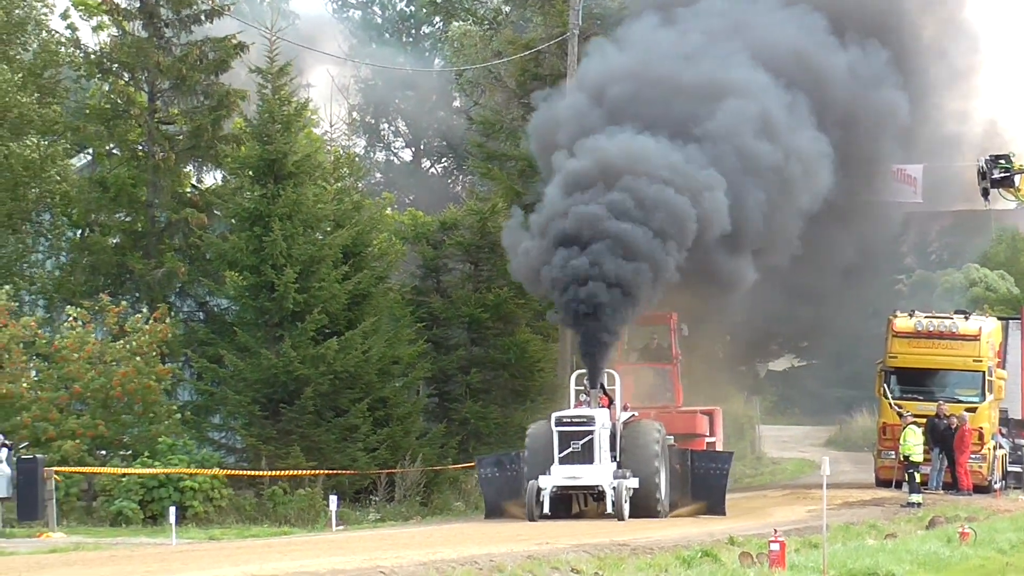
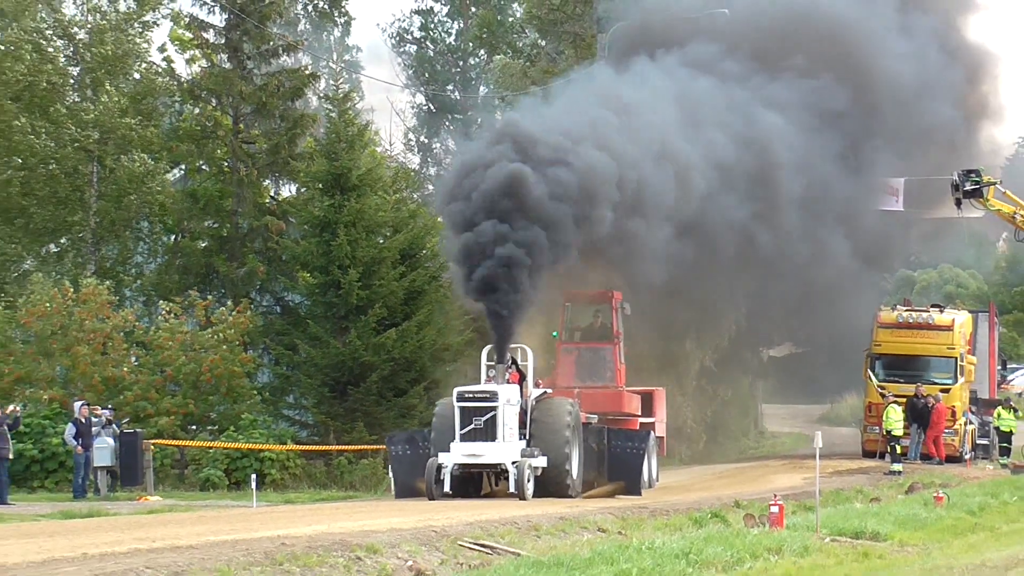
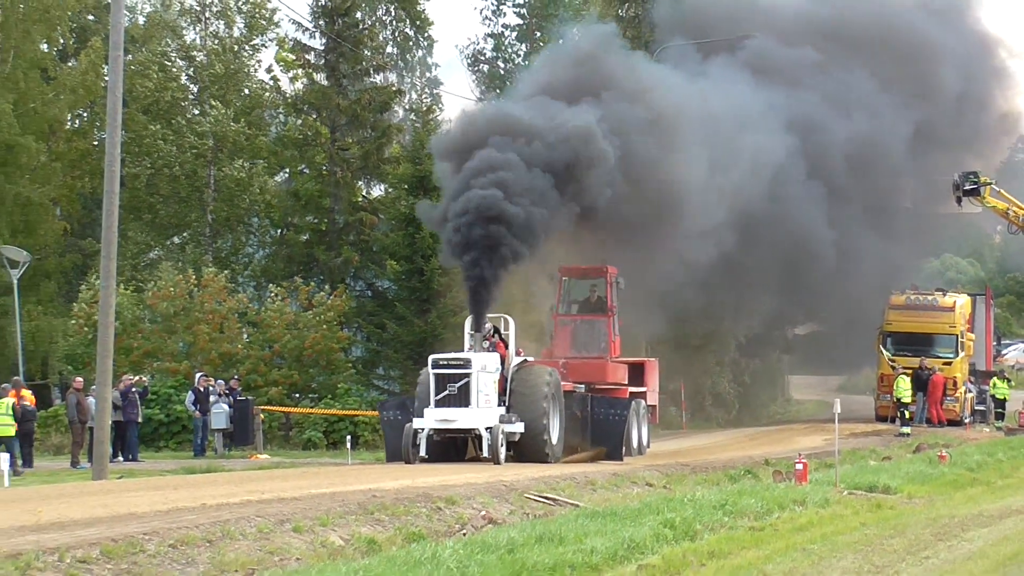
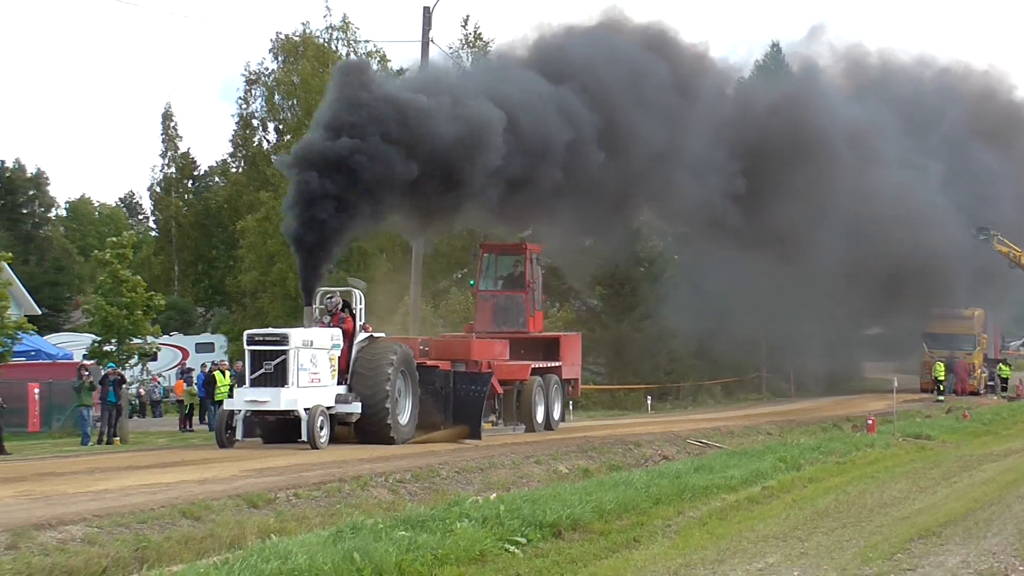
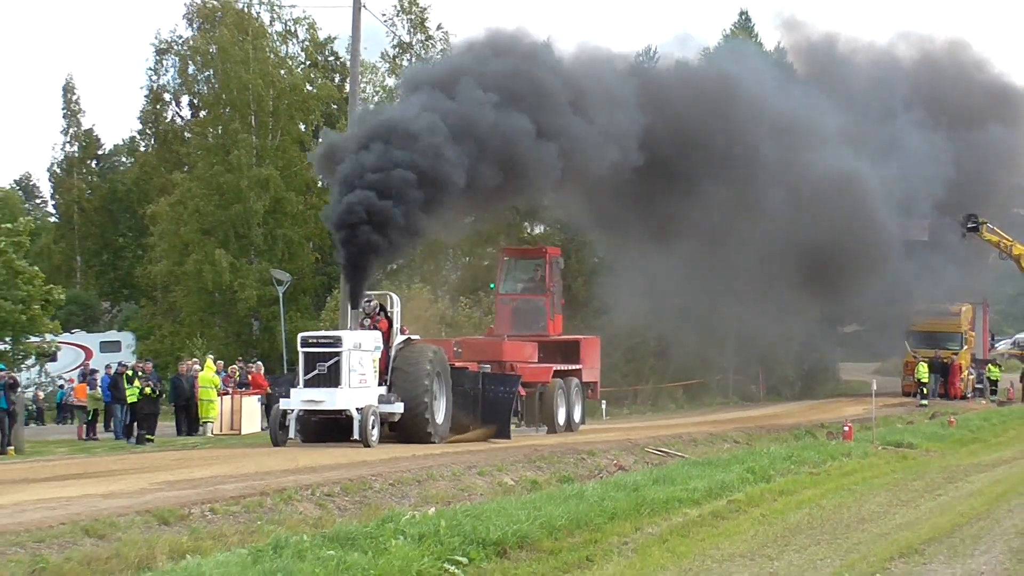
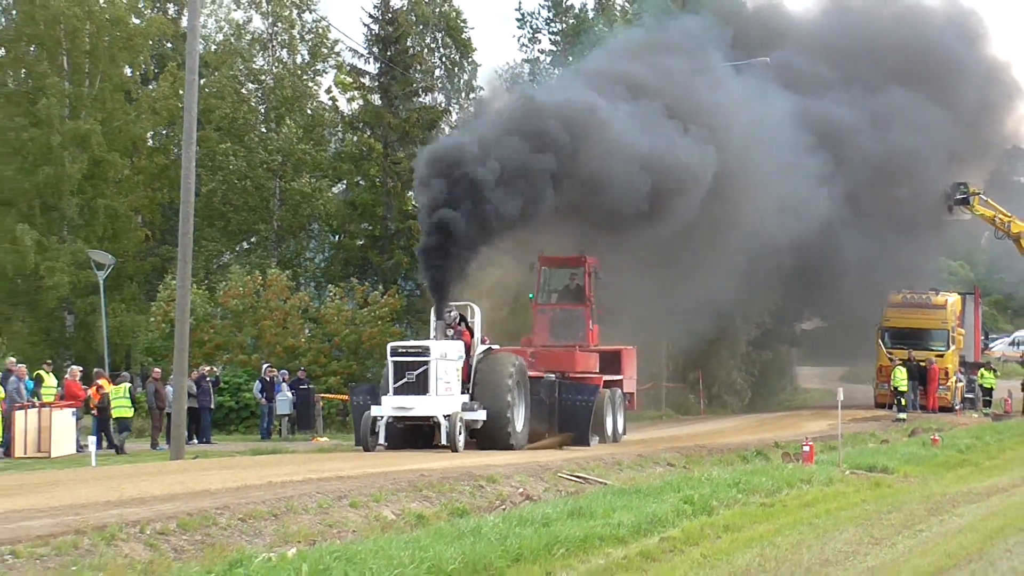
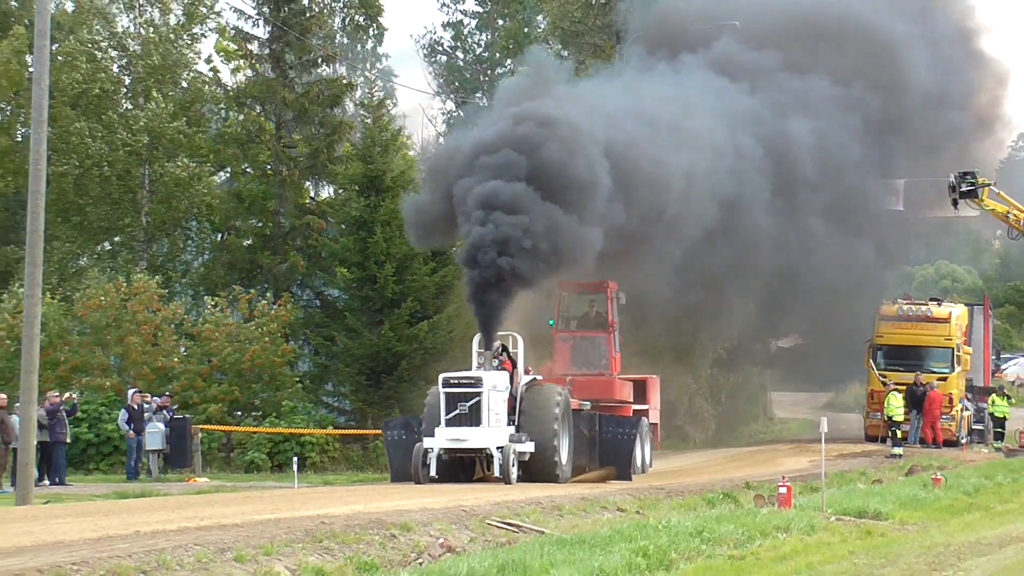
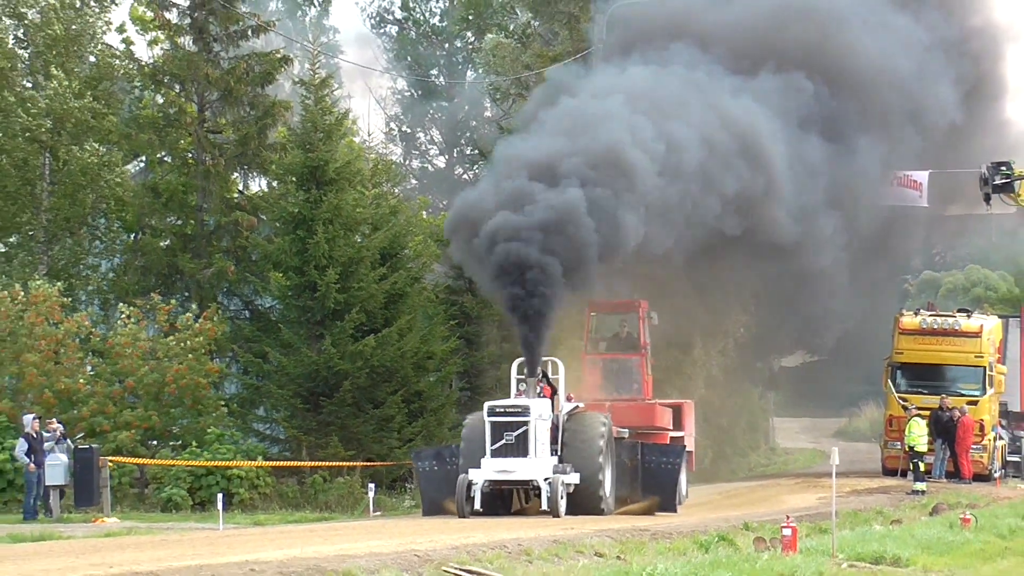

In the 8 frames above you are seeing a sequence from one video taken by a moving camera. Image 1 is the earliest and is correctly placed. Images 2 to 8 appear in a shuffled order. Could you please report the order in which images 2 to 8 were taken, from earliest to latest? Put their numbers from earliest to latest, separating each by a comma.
8, 2, 7, 3, 6, 5, 4
